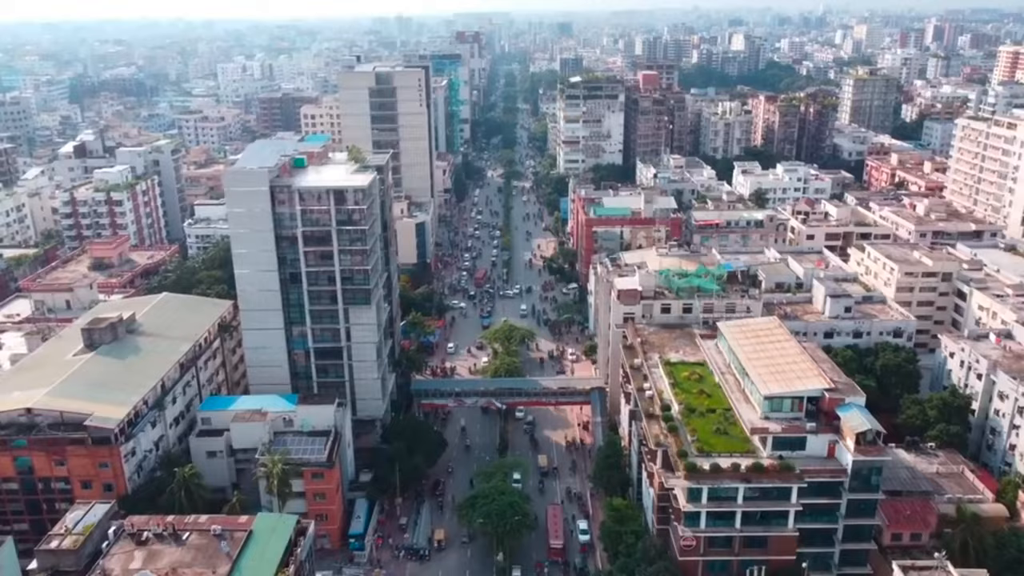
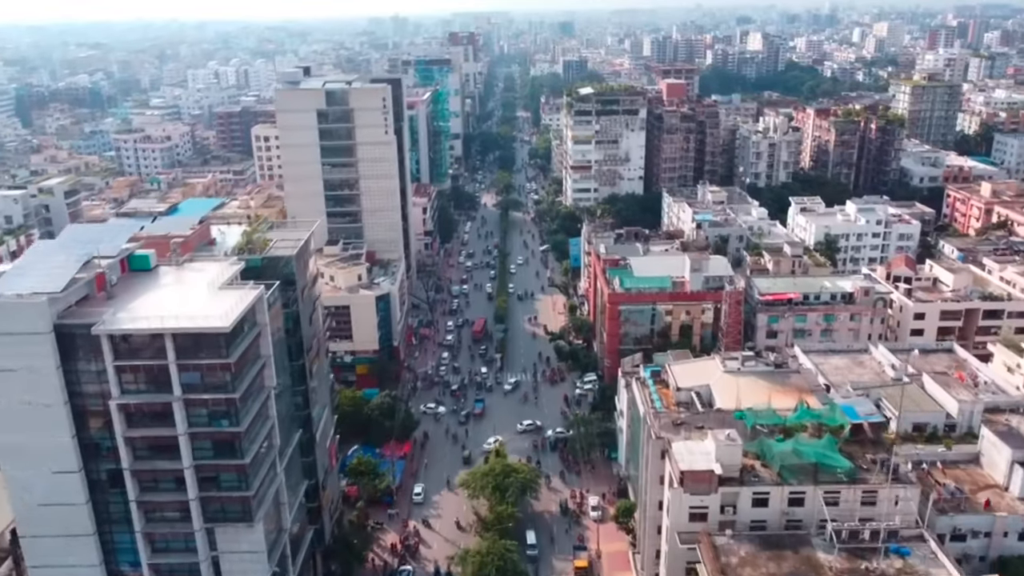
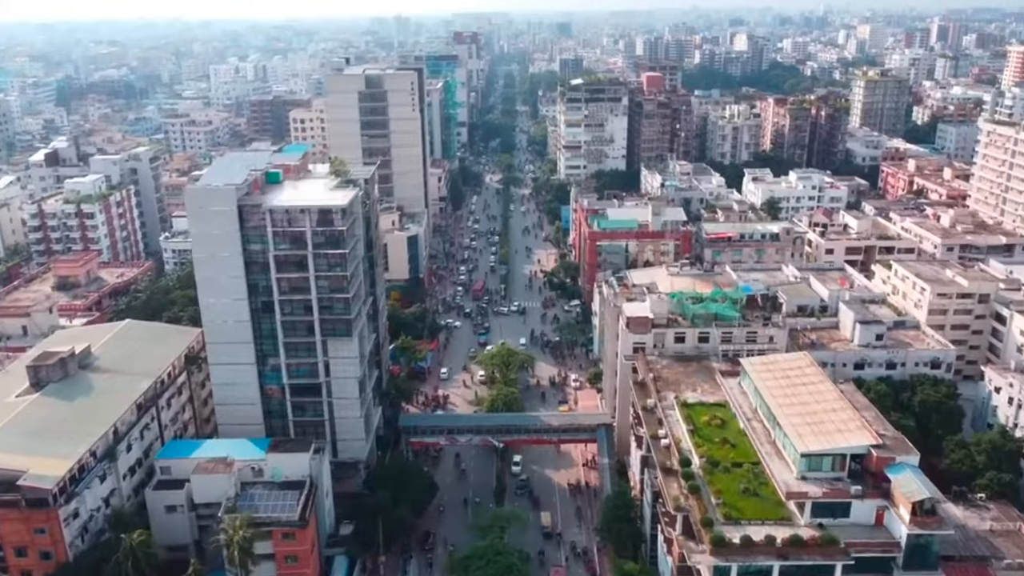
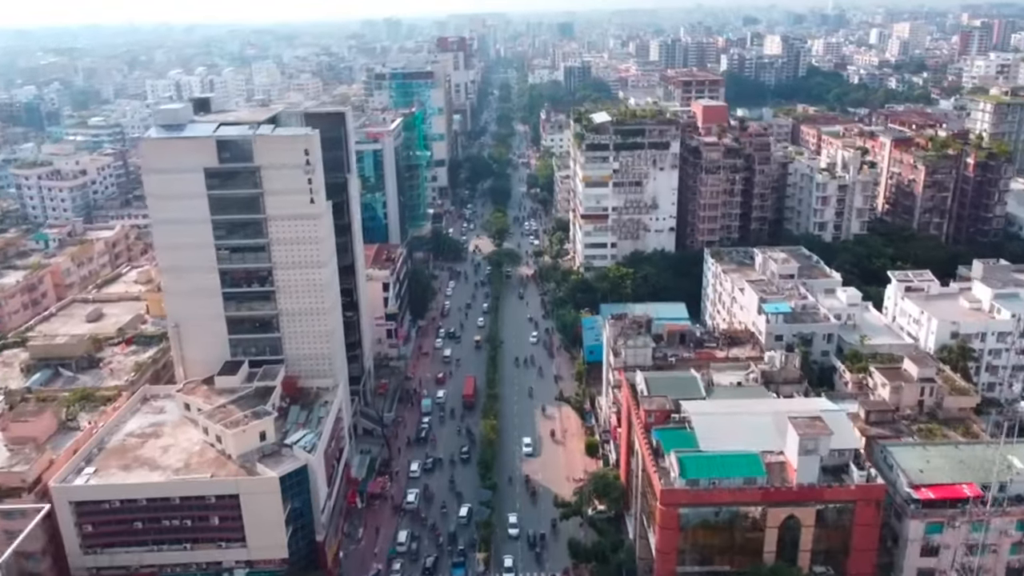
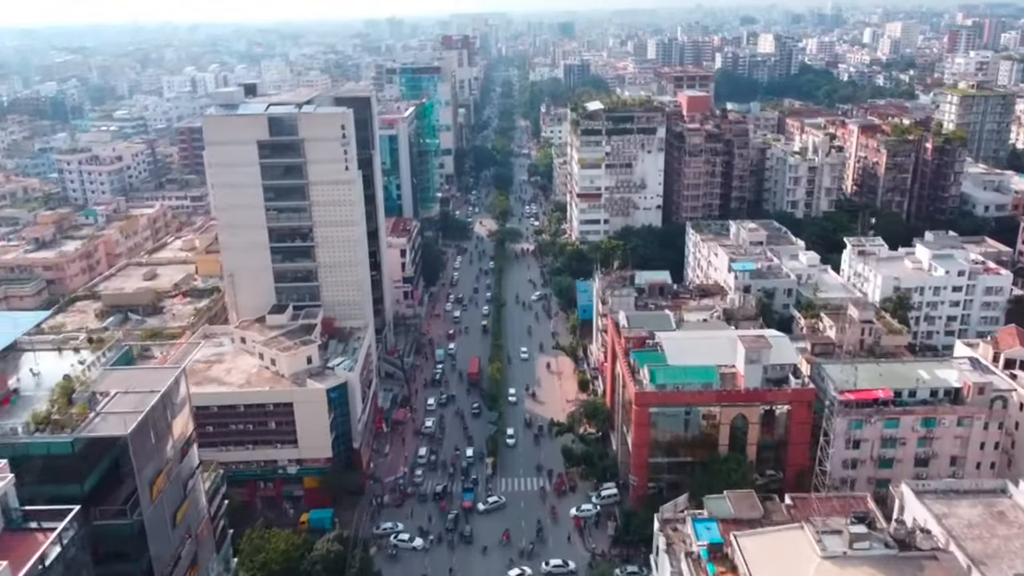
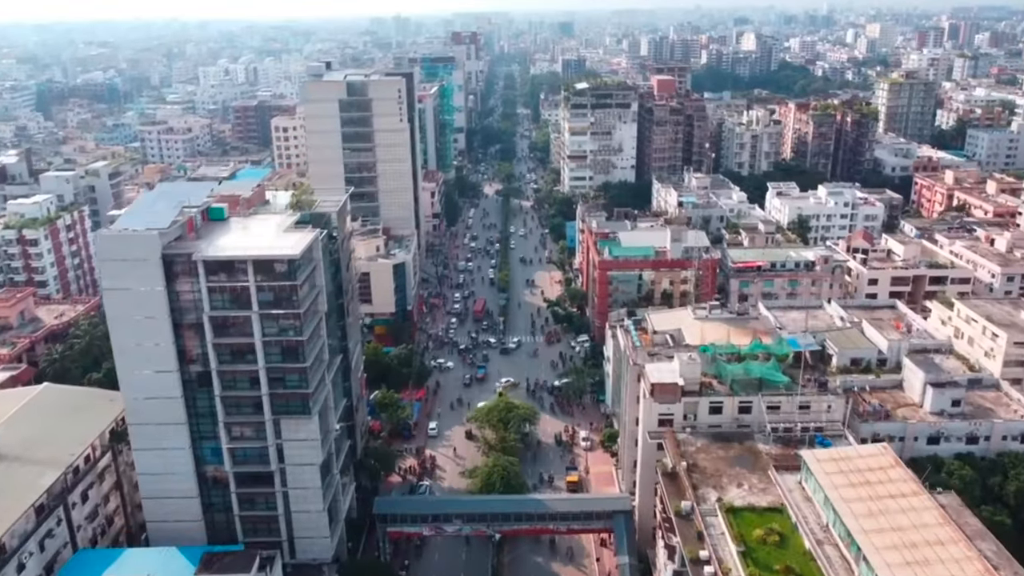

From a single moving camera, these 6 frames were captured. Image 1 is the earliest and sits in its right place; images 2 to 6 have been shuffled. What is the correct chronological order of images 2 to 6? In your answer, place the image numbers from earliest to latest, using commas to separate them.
3, 6, 2, 5, 4
